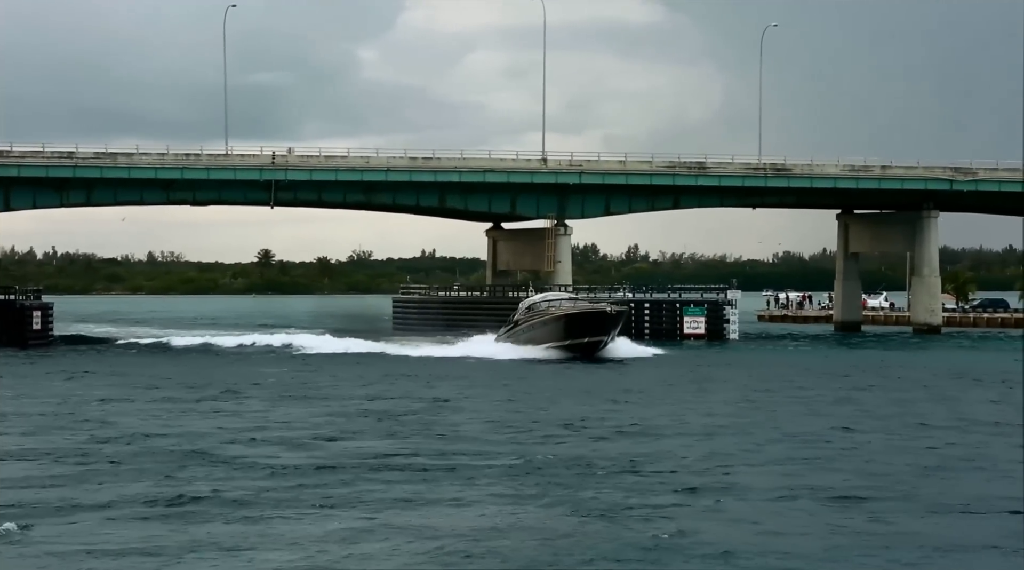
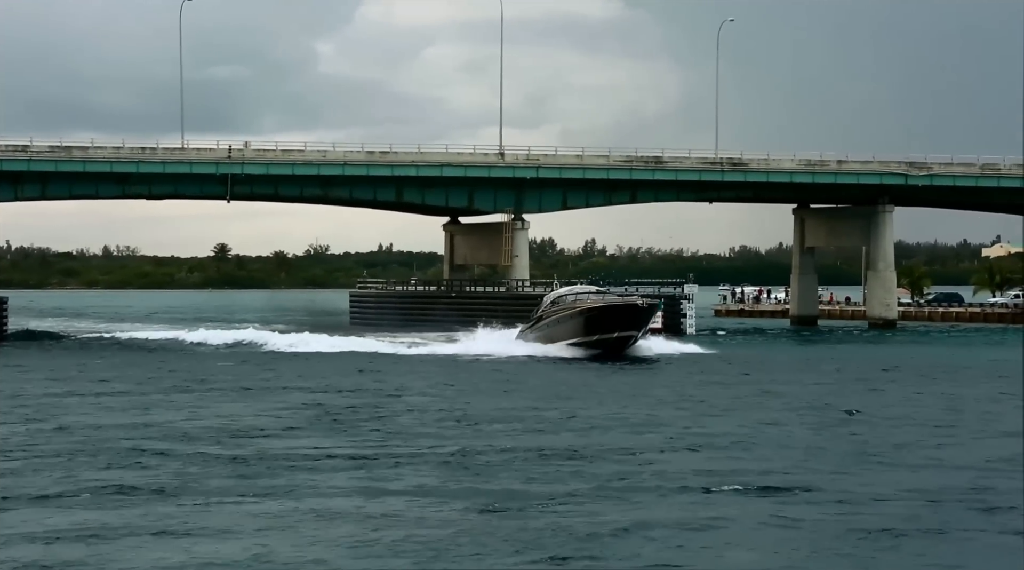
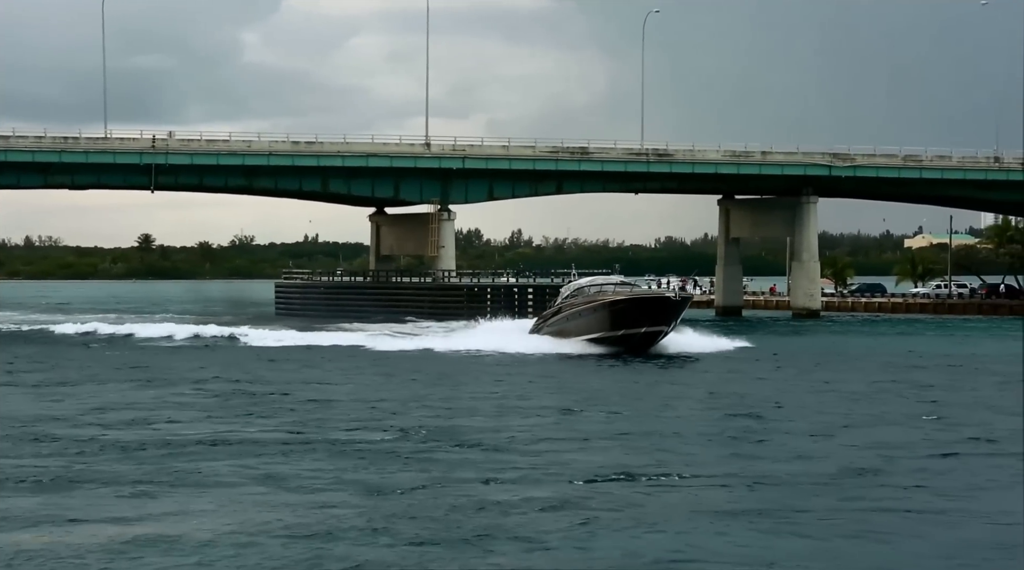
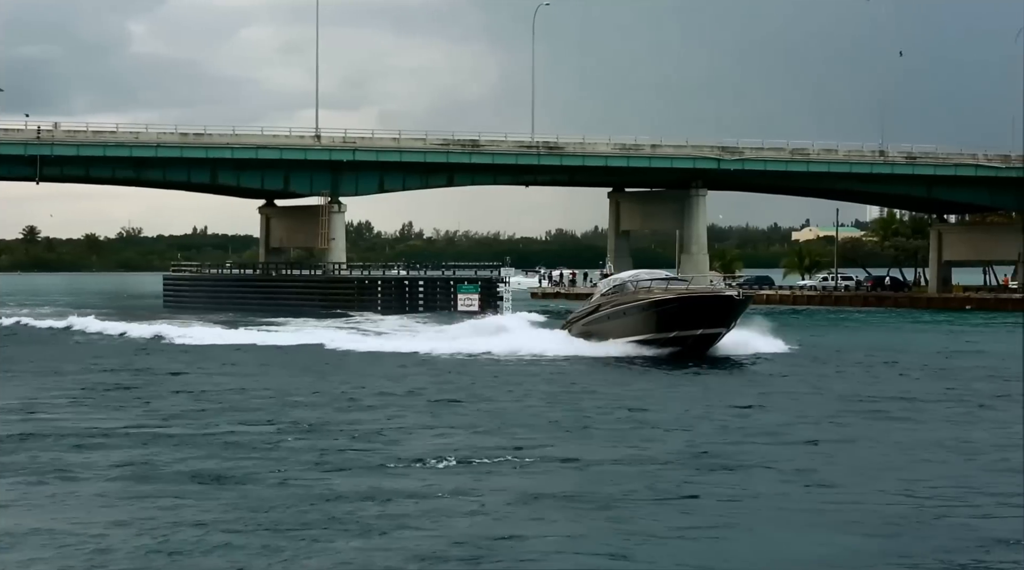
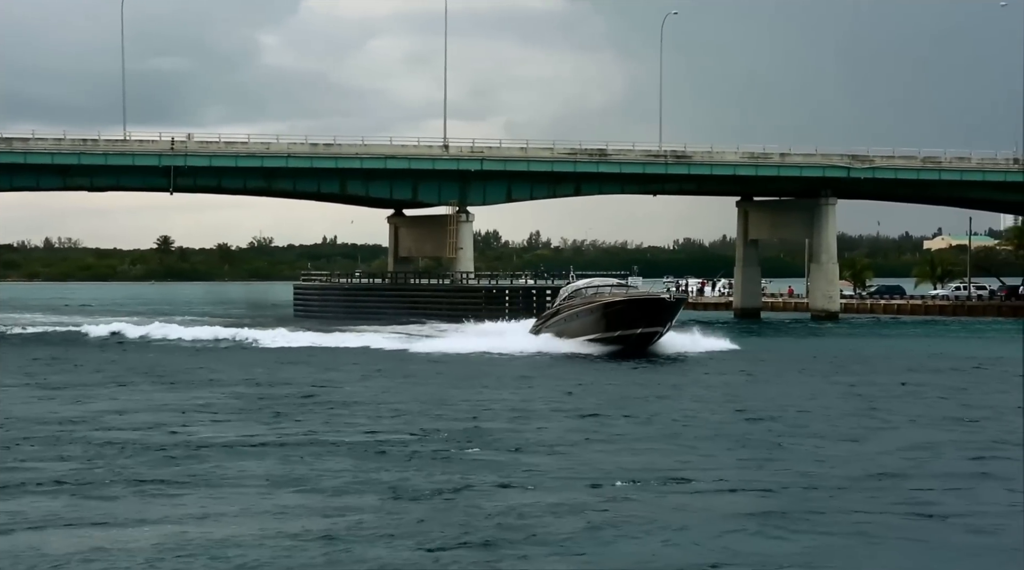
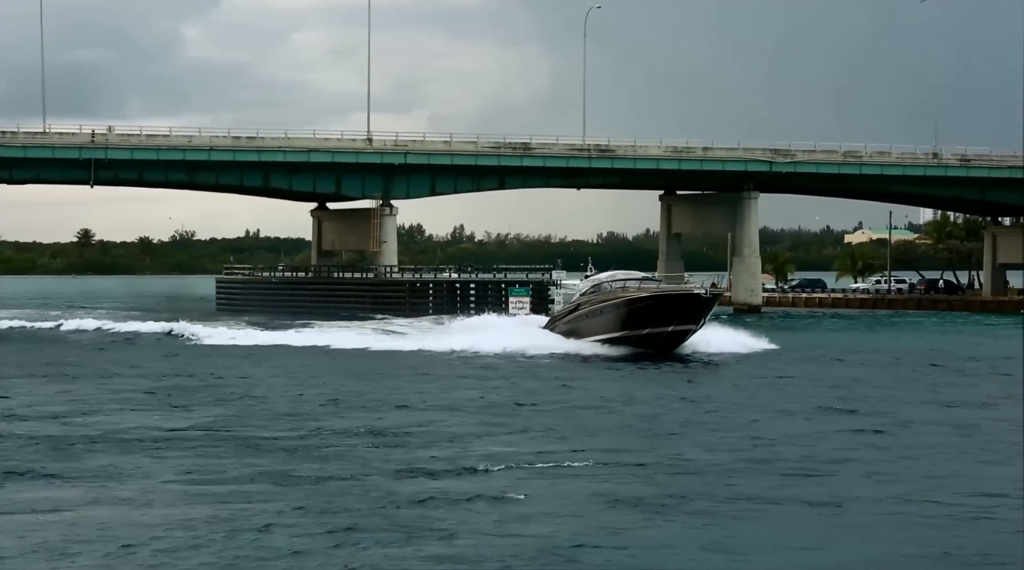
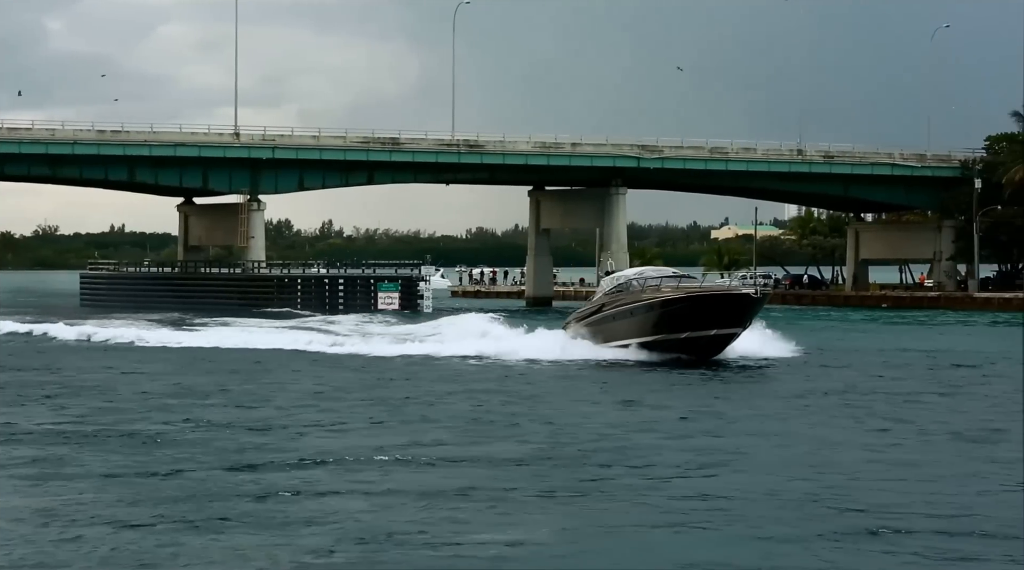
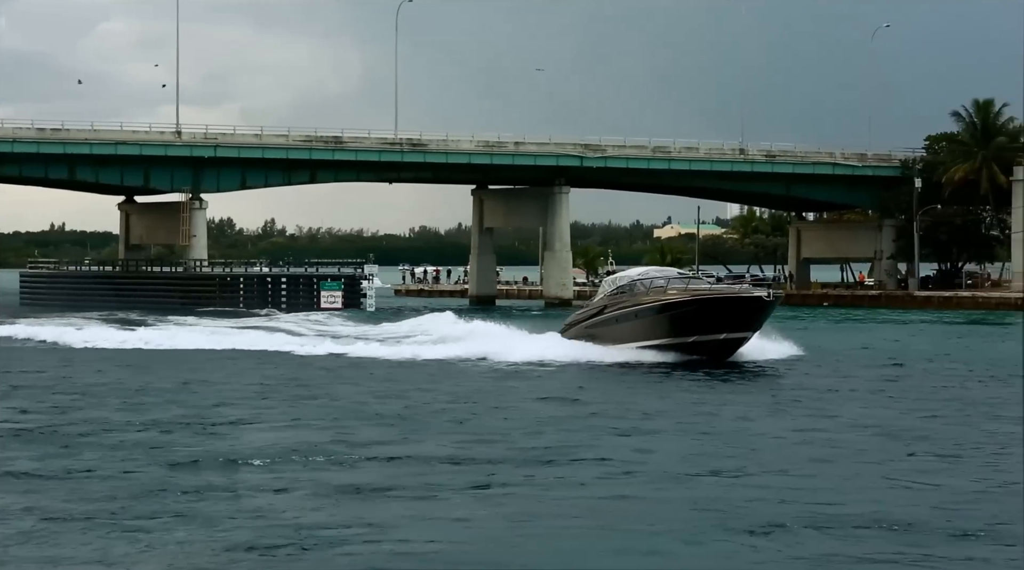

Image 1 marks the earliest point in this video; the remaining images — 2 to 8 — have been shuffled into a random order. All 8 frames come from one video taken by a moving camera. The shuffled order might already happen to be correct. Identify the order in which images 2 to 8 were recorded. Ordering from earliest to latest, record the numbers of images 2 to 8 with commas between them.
2, 5, 3, 6, 4, 7, 8
